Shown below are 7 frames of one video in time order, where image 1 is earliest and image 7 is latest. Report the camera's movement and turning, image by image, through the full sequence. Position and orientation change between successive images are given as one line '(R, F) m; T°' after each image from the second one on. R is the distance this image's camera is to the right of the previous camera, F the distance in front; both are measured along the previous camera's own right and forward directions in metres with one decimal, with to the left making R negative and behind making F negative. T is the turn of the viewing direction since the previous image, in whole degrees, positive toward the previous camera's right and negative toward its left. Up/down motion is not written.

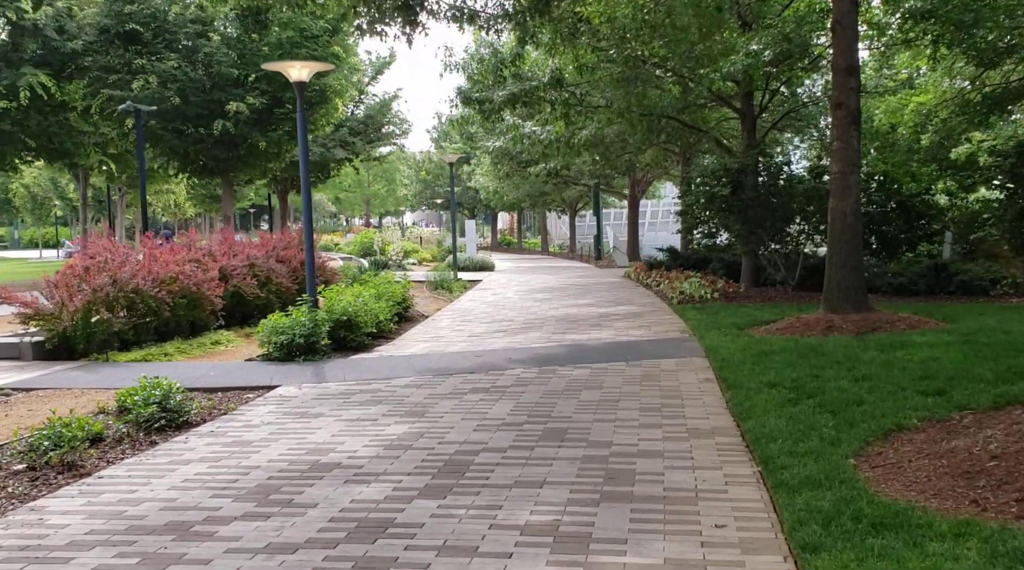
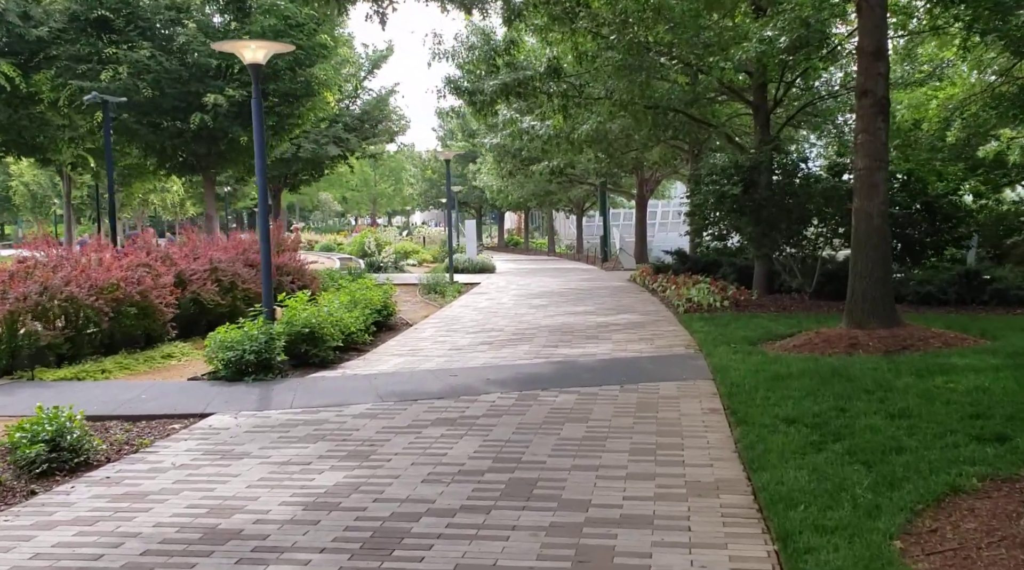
(+0.3, +1.3) m; -1°
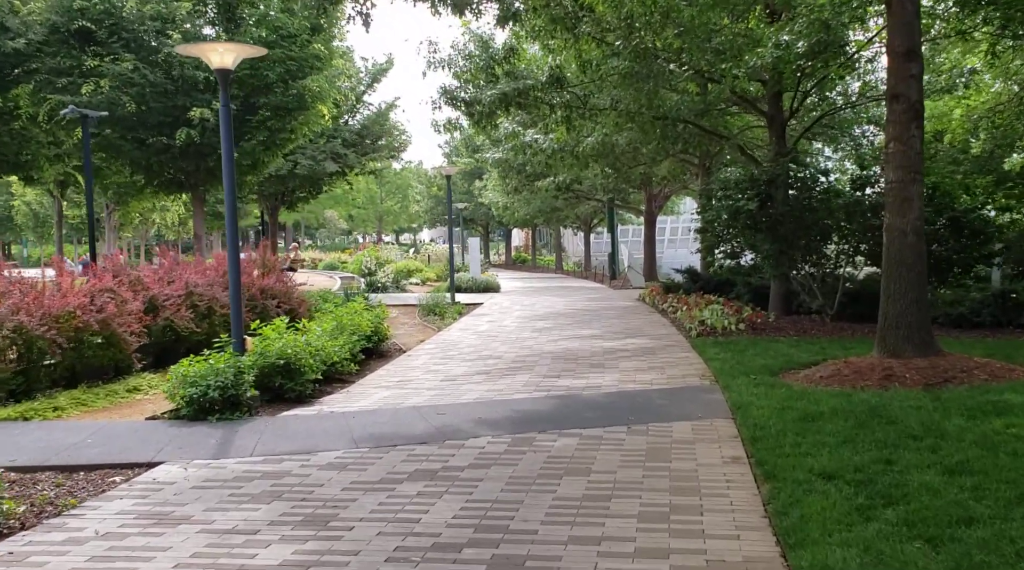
(+0.1, +1.0) m; -1°
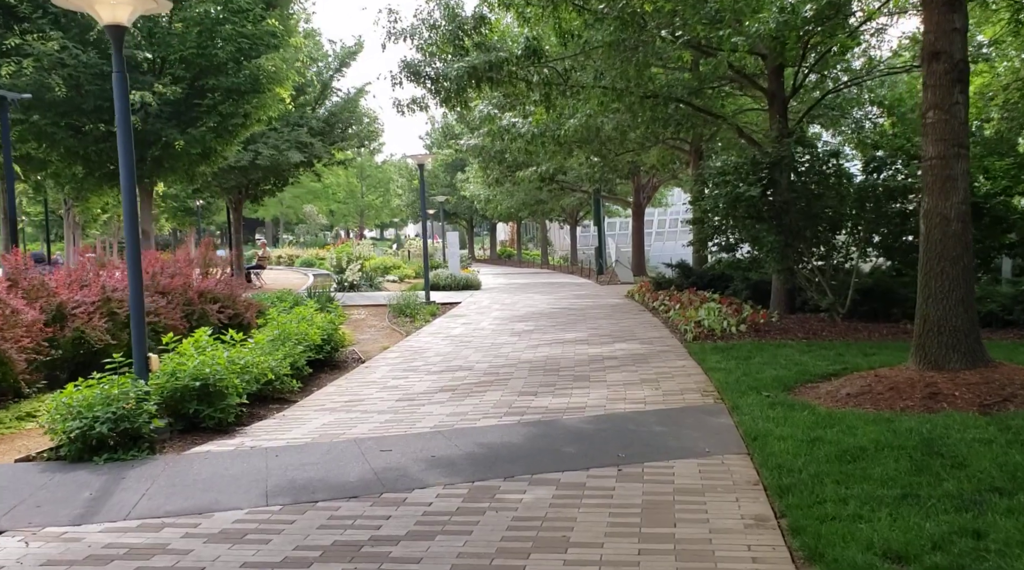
(+0.2, +1.6) m; +1°
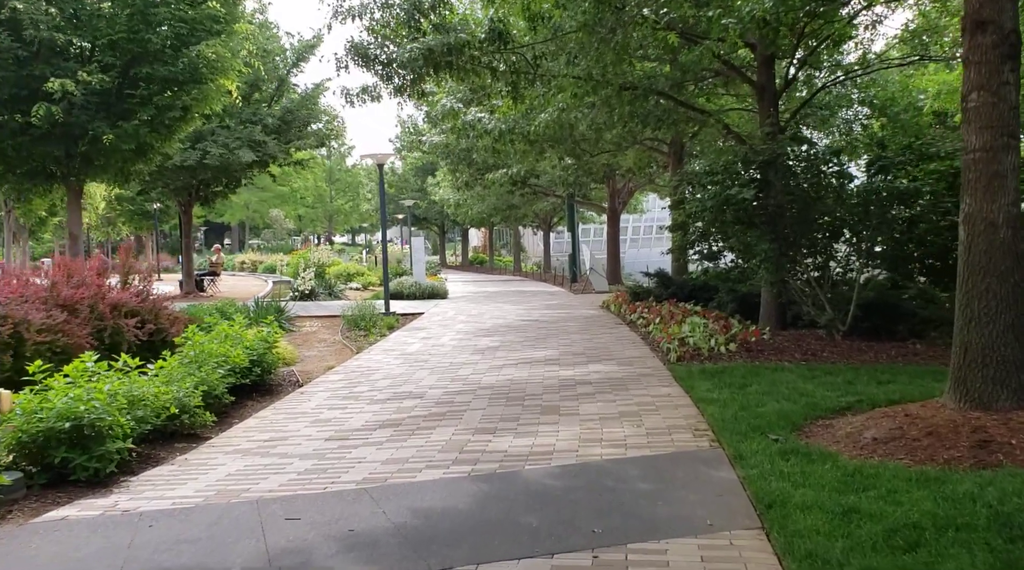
(+0.2, +1.5) m; +2°
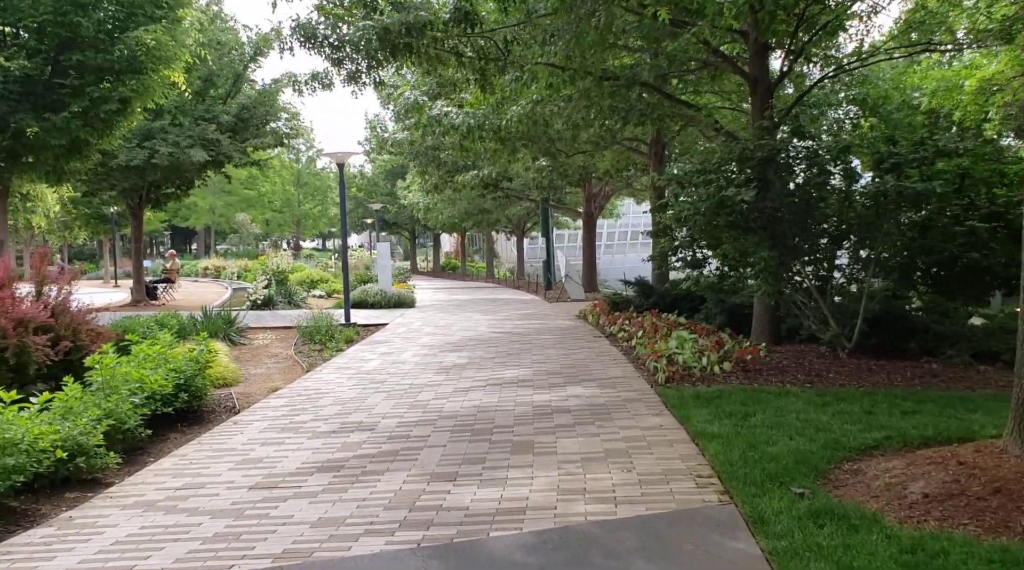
(+0.1, +1.3) m; +2°
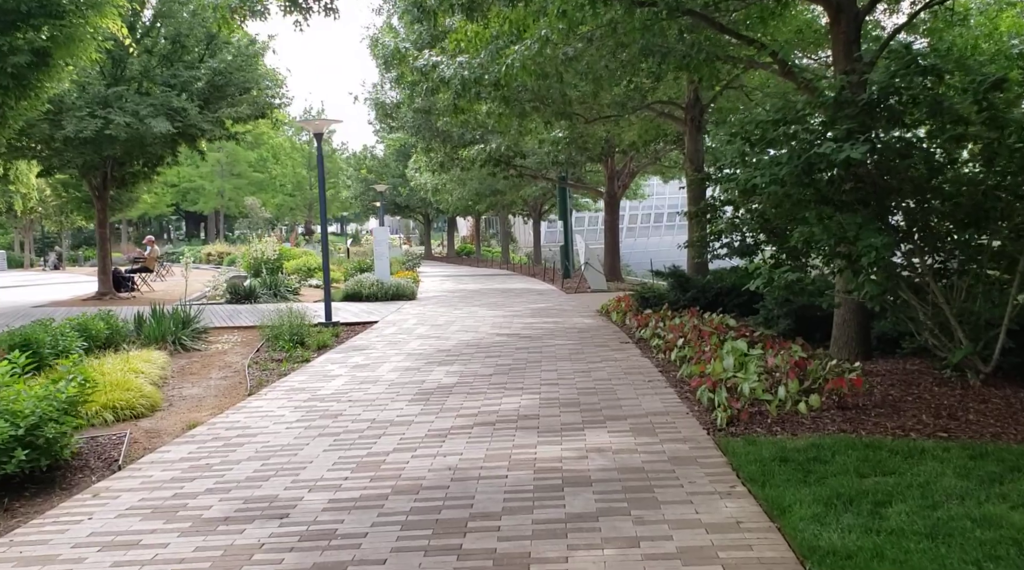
(+0.2, +2.9) m; -1°
